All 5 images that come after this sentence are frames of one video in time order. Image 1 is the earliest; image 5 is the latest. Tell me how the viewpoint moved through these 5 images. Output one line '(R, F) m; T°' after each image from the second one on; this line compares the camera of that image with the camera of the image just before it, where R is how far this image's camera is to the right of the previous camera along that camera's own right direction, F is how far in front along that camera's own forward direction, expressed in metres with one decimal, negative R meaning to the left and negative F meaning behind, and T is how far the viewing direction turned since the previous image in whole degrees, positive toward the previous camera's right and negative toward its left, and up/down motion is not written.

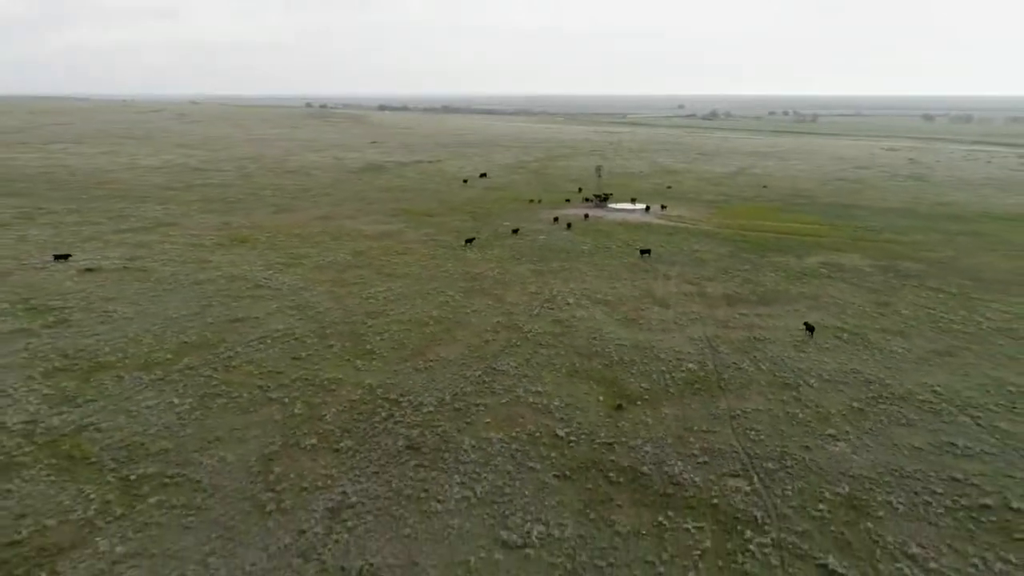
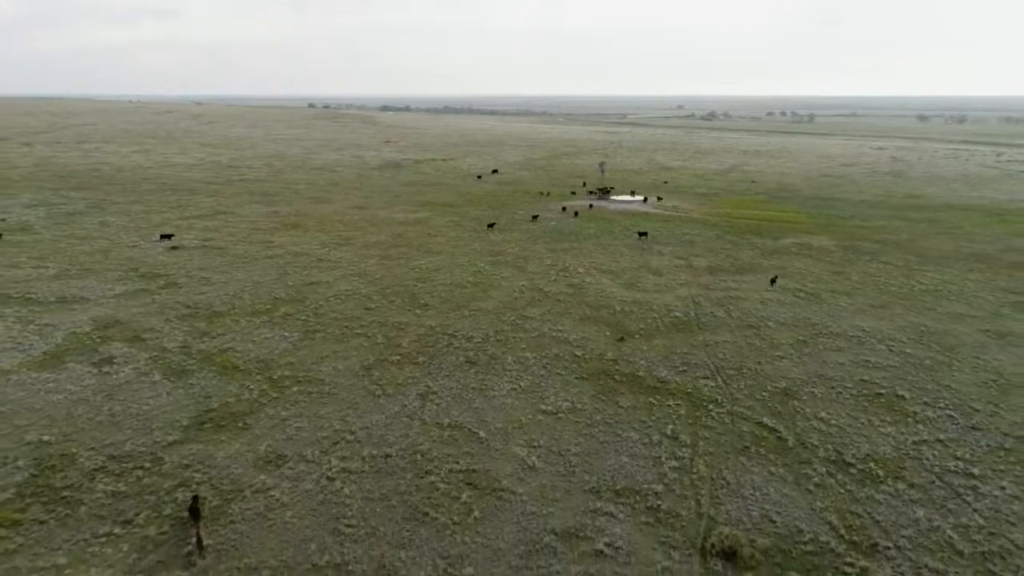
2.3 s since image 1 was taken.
(-0.8, -4.4) m; 0°
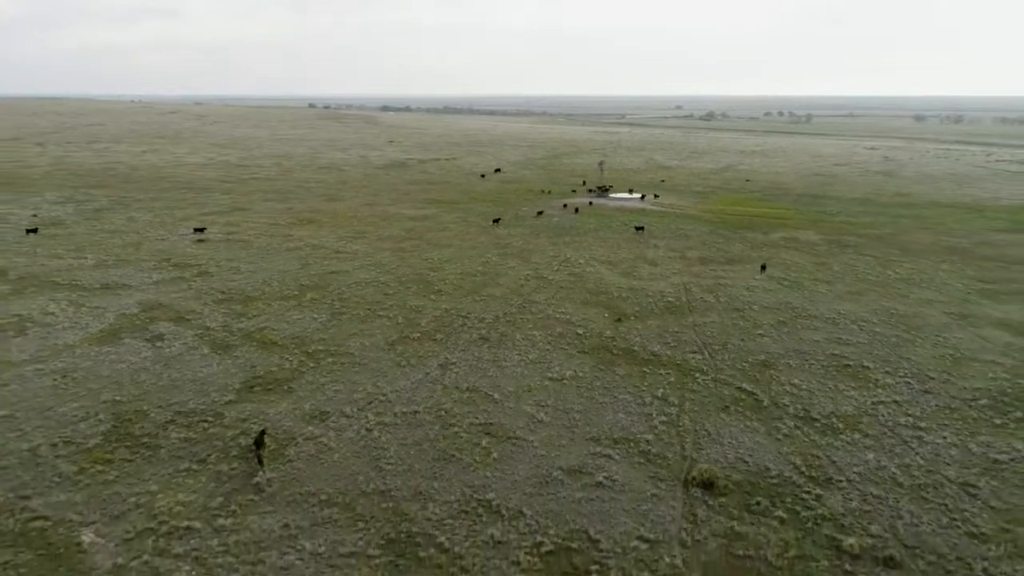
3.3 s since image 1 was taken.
(-0.3, -1.9) m; 0°
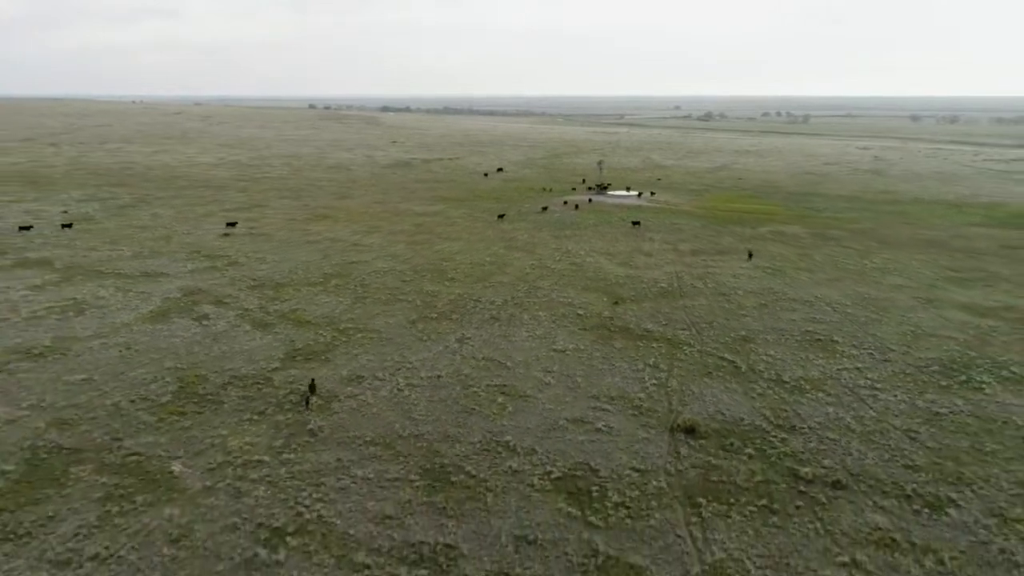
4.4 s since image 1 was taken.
(-0.3, -2.1) m; 0°
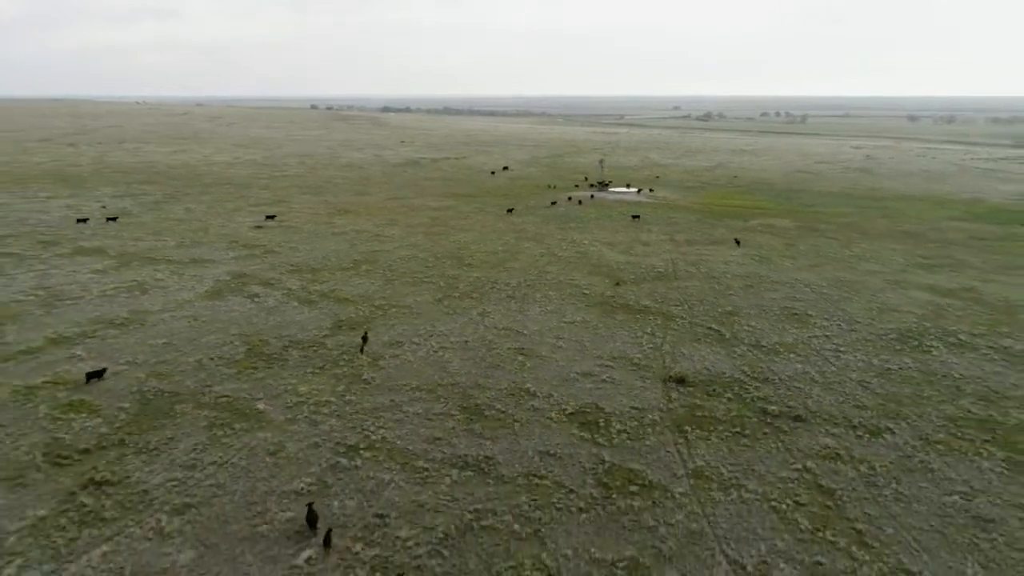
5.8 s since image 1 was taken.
(-0.5, -2.7) m; 0°
